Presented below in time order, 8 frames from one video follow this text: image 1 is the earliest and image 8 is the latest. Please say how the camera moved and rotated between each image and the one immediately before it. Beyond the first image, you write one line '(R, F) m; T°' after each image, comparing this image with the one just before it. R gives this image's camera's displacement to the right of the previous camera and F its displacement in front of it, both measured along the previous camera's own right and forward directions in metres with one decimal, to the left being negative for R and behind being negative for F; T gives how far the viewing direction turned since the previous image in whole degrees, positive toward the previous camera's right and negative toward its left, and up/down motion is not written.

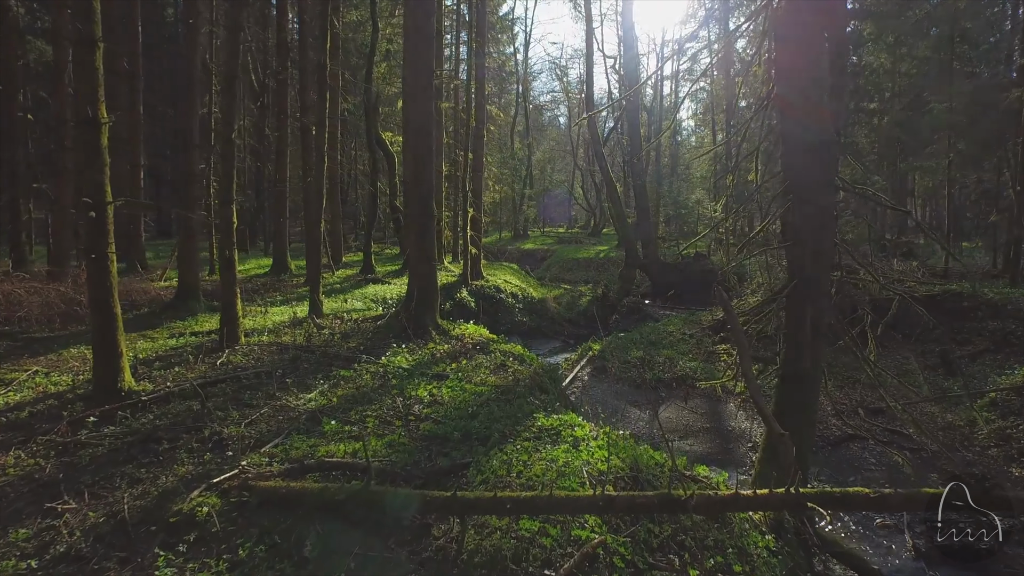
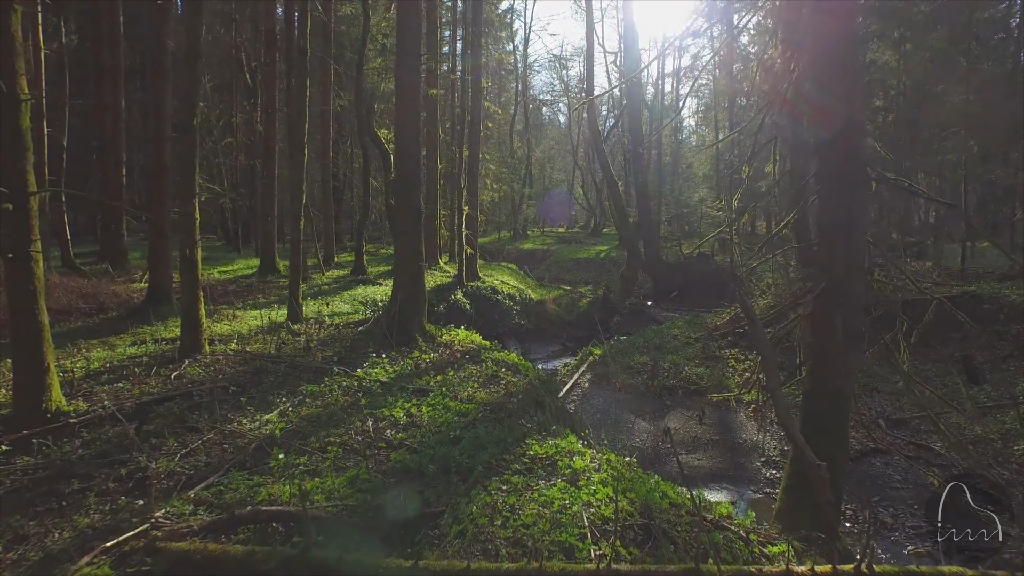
(+0.2, +0.8) m; 0°
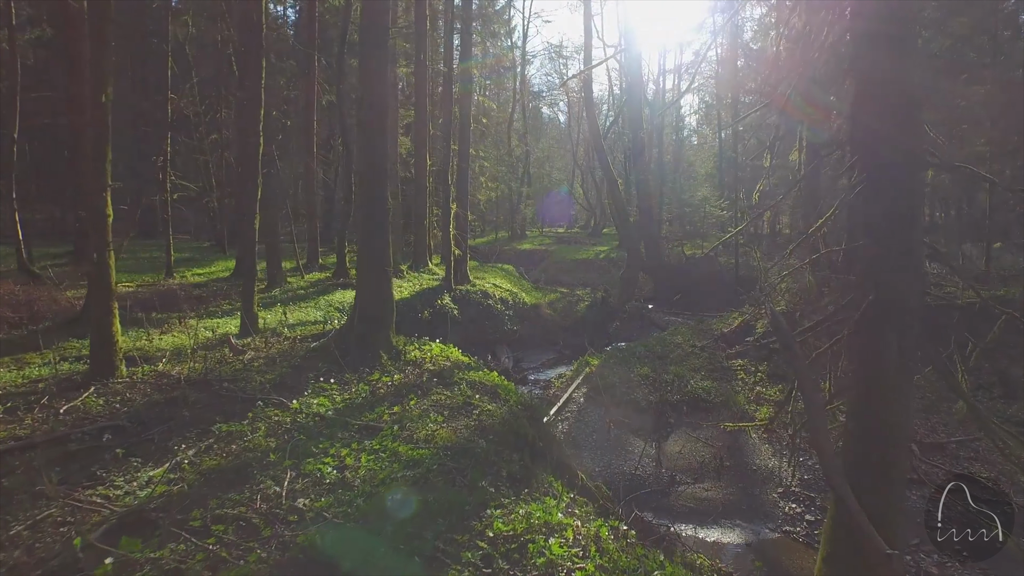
(+0.4, +1.2) m; 0°
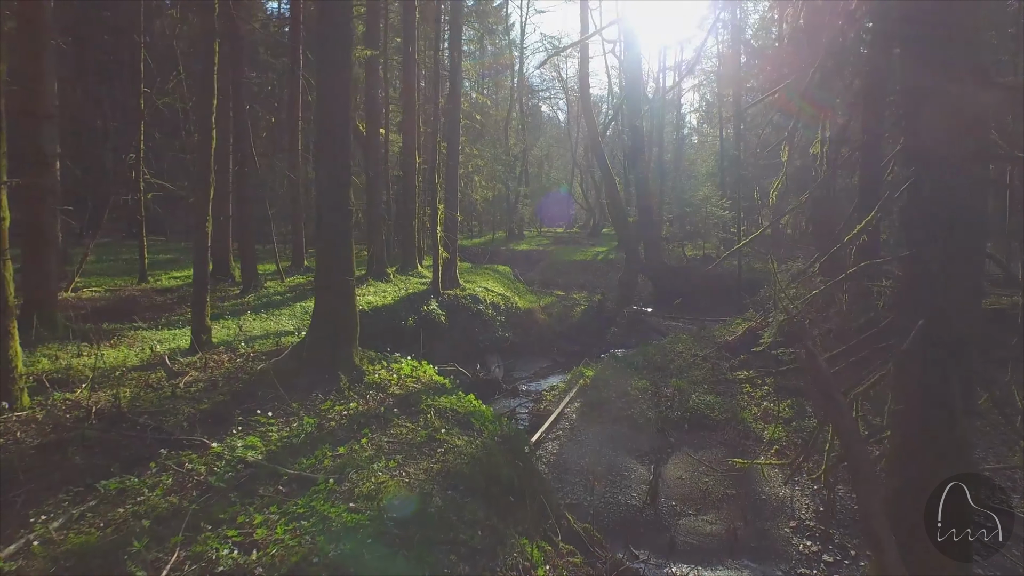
(+0.4, +0.9) m; 0°
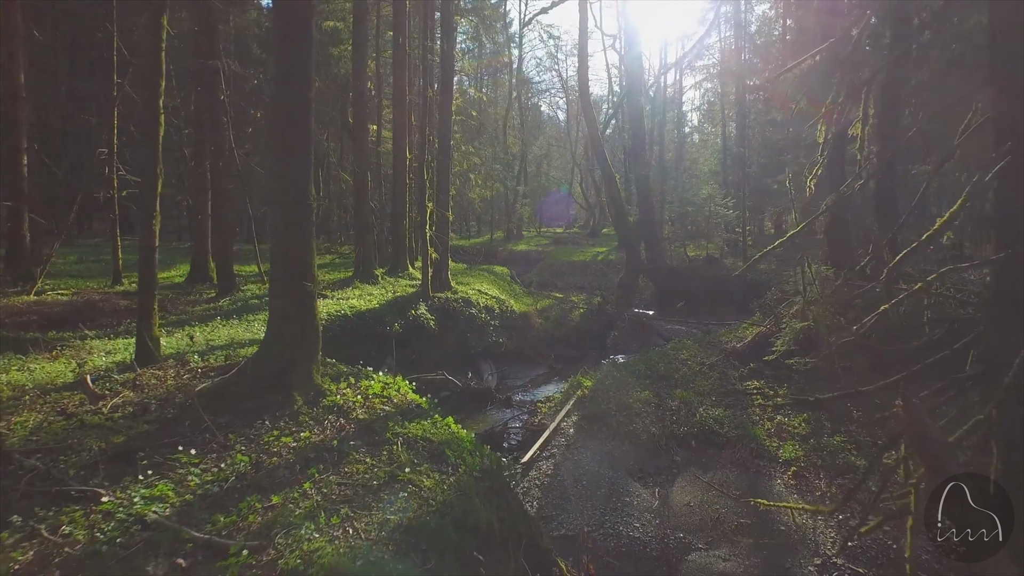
(+0.2, +0.9) m; 0°
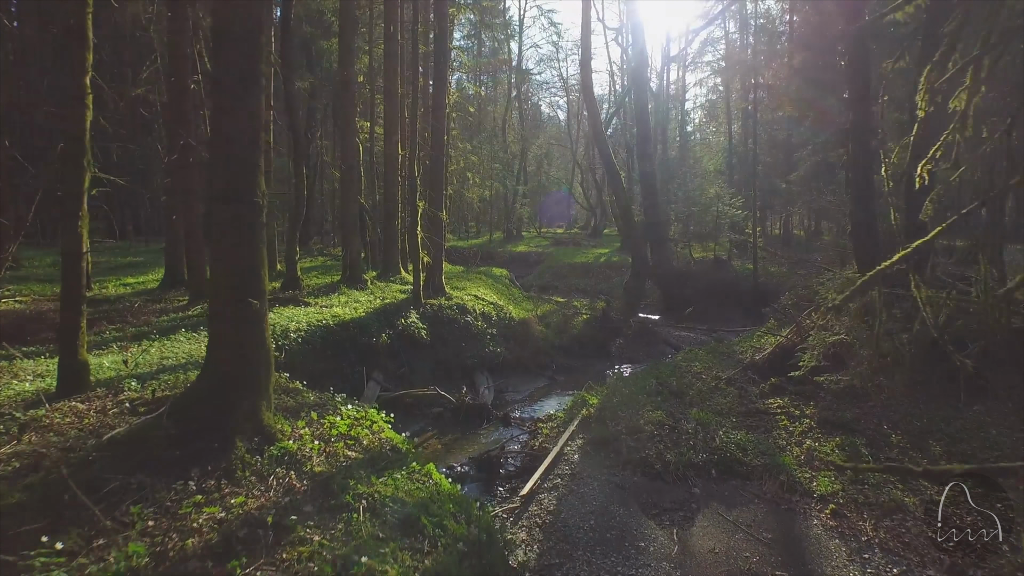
(+0.1, +1.1) m; 0°
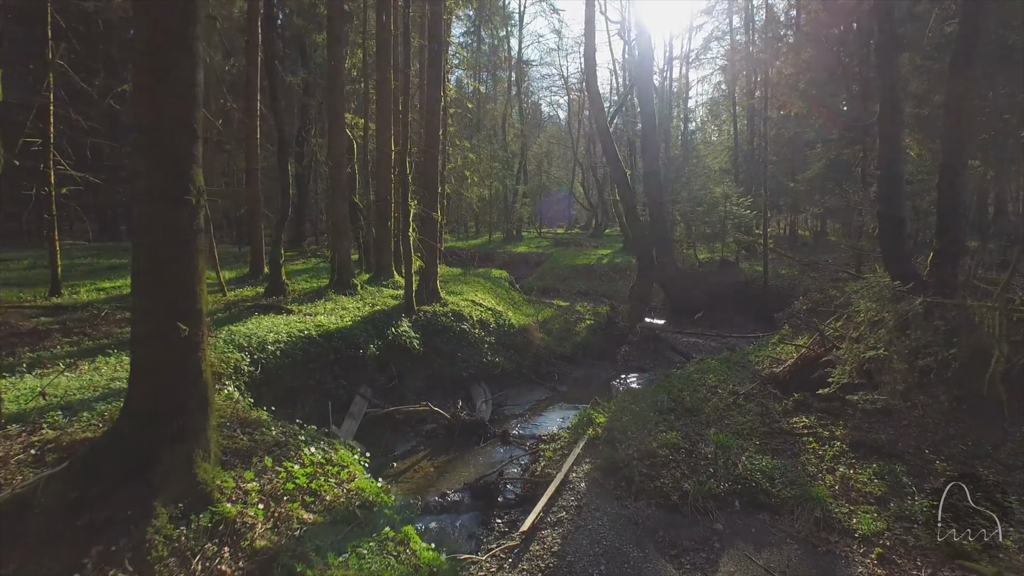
(0.0, +1.0) m; 0°
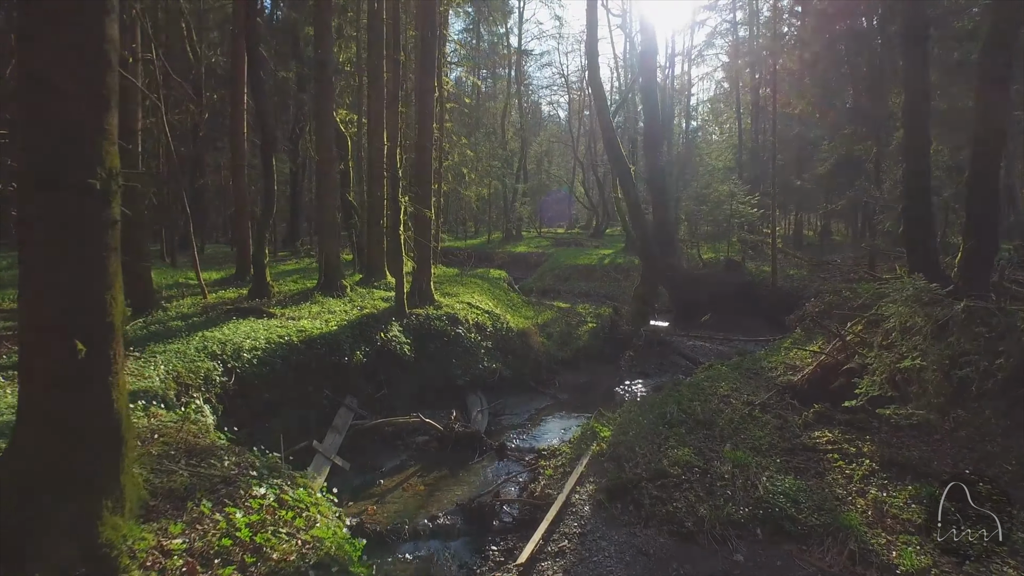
(+0.1, +0.8) m; 0°
